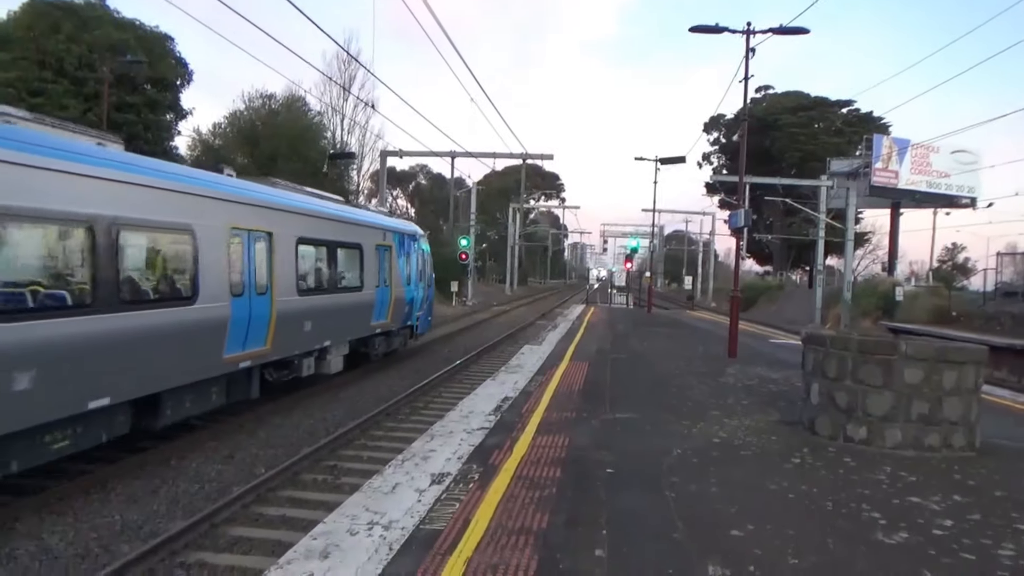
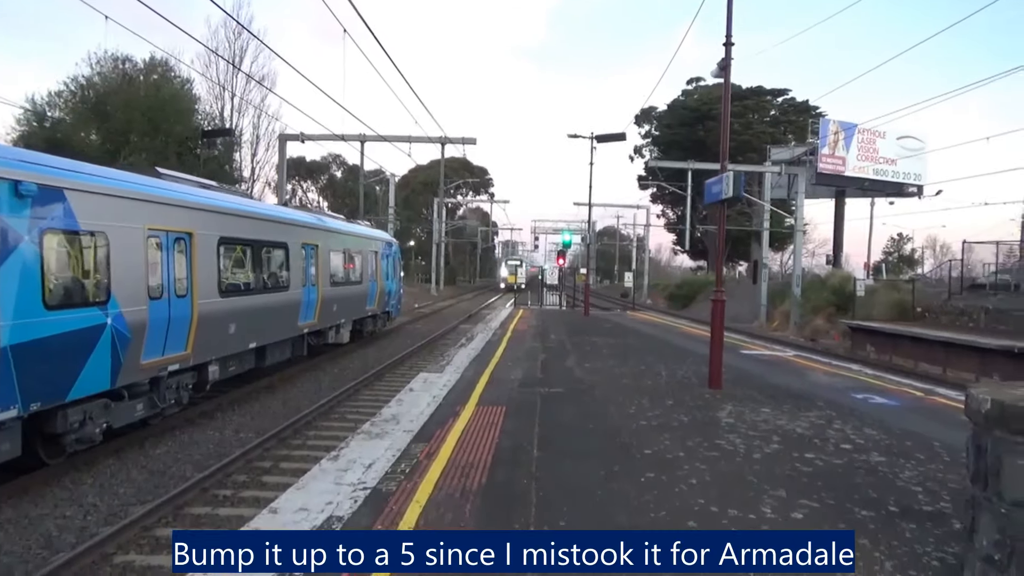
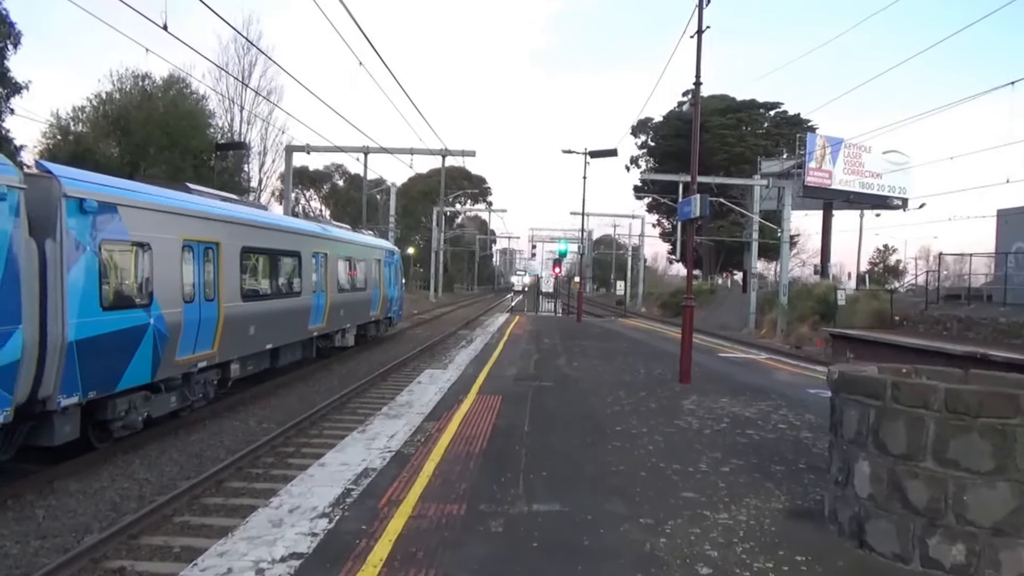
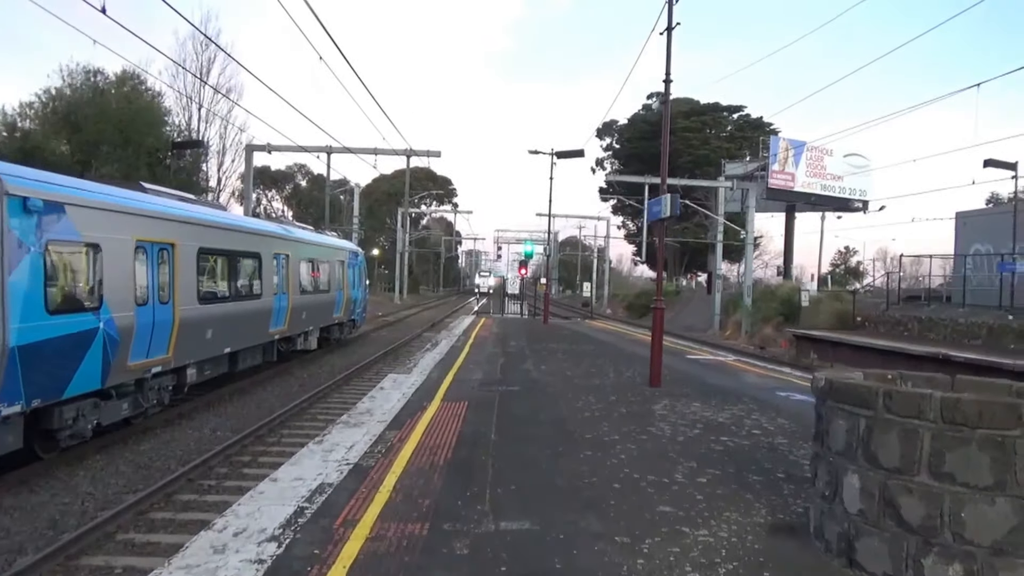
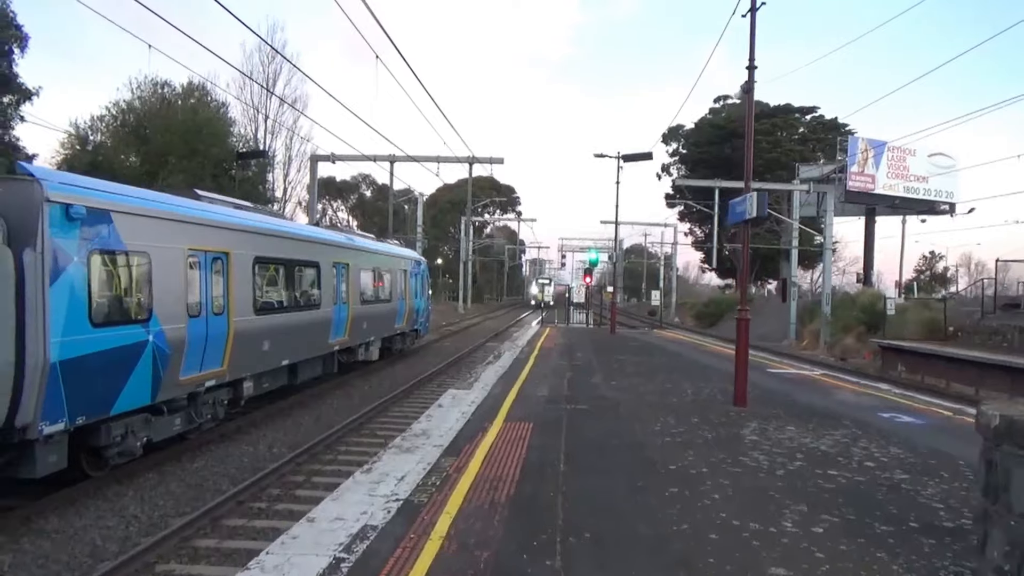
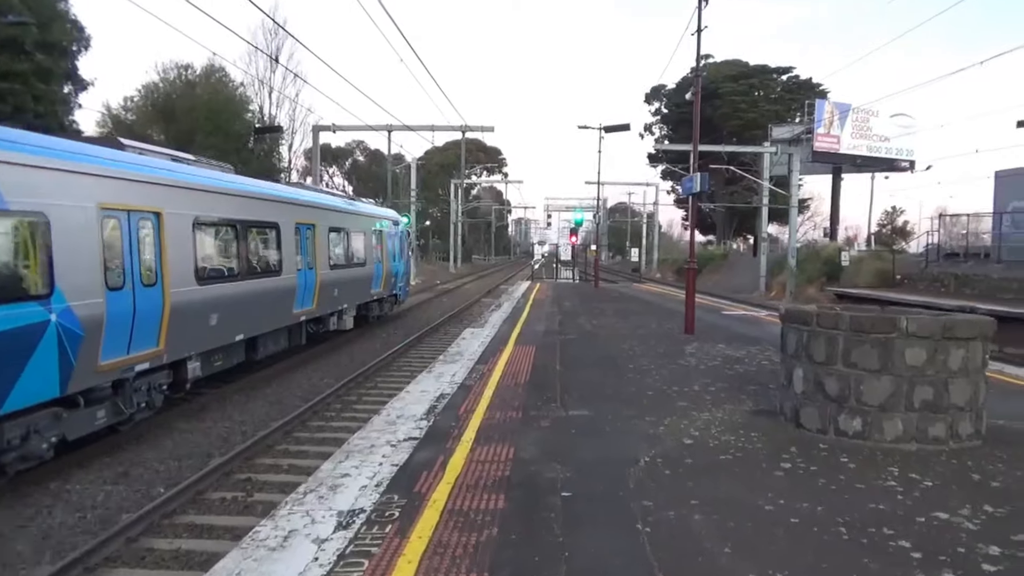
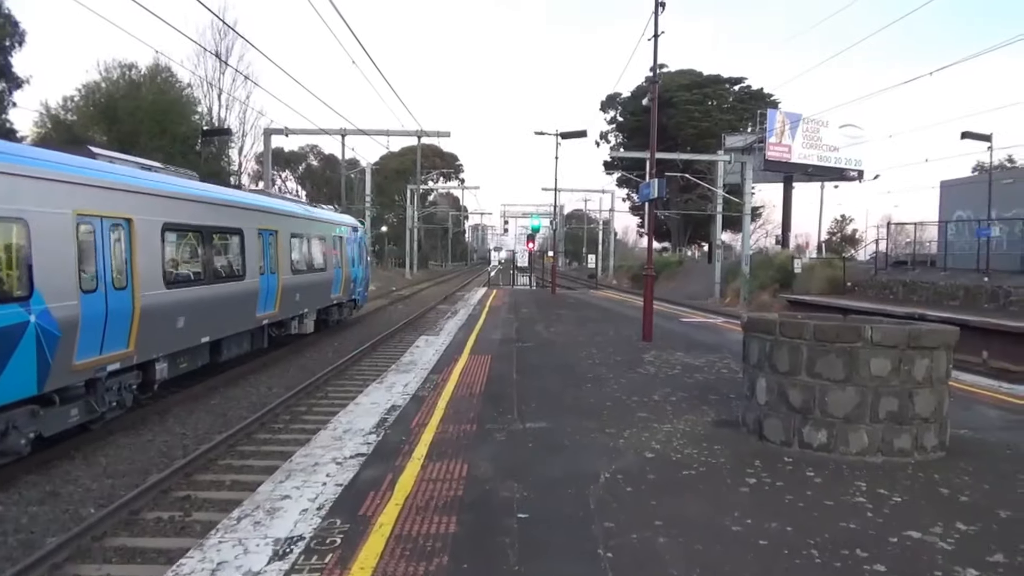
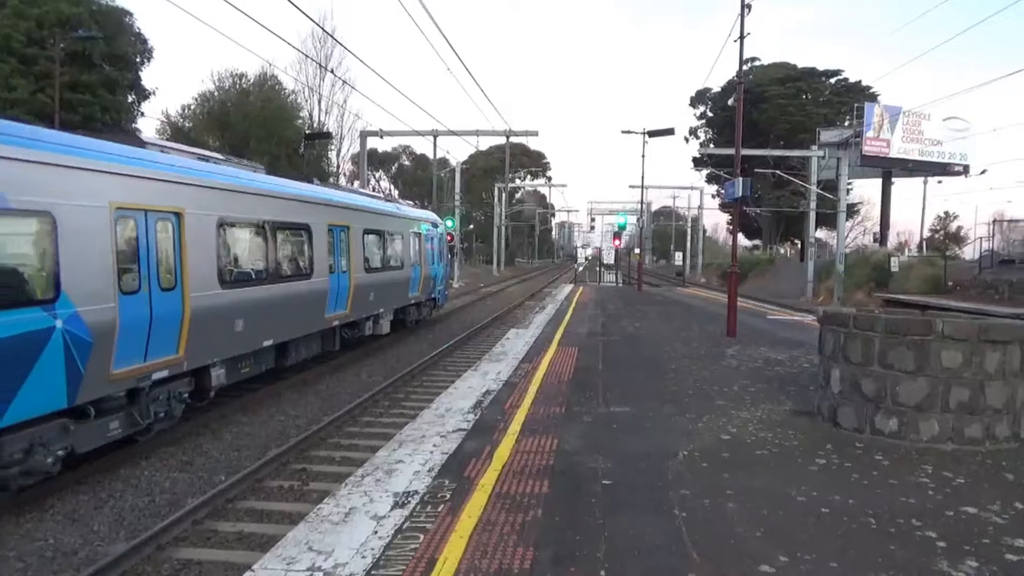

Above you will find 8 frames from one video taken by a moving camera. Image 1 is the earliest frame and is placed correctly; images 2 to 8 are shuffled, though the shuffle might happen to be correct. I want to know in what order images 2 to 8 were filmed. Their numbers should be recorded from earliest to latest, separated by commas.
8, 6, 7, 3, 4, 5, 2
